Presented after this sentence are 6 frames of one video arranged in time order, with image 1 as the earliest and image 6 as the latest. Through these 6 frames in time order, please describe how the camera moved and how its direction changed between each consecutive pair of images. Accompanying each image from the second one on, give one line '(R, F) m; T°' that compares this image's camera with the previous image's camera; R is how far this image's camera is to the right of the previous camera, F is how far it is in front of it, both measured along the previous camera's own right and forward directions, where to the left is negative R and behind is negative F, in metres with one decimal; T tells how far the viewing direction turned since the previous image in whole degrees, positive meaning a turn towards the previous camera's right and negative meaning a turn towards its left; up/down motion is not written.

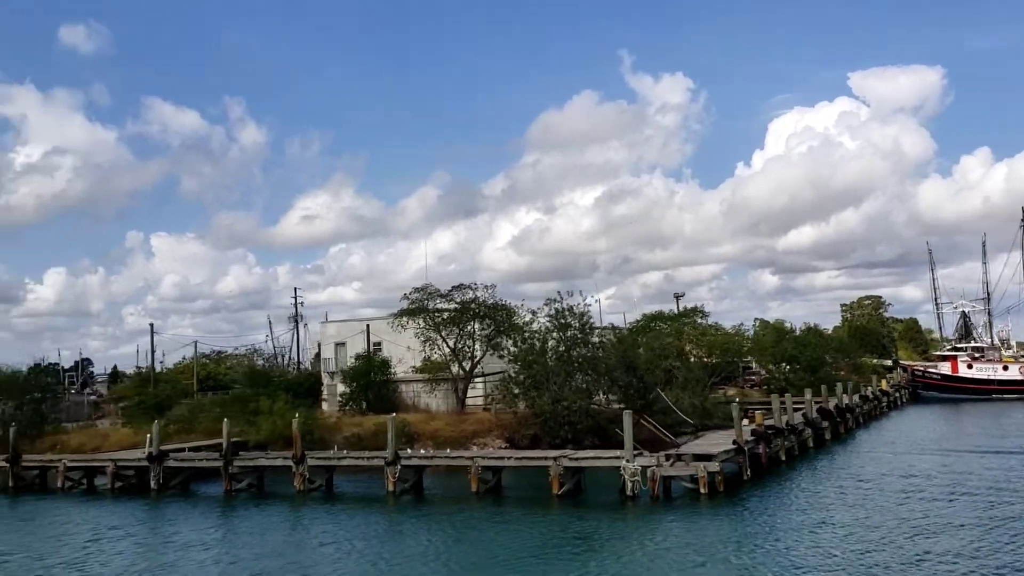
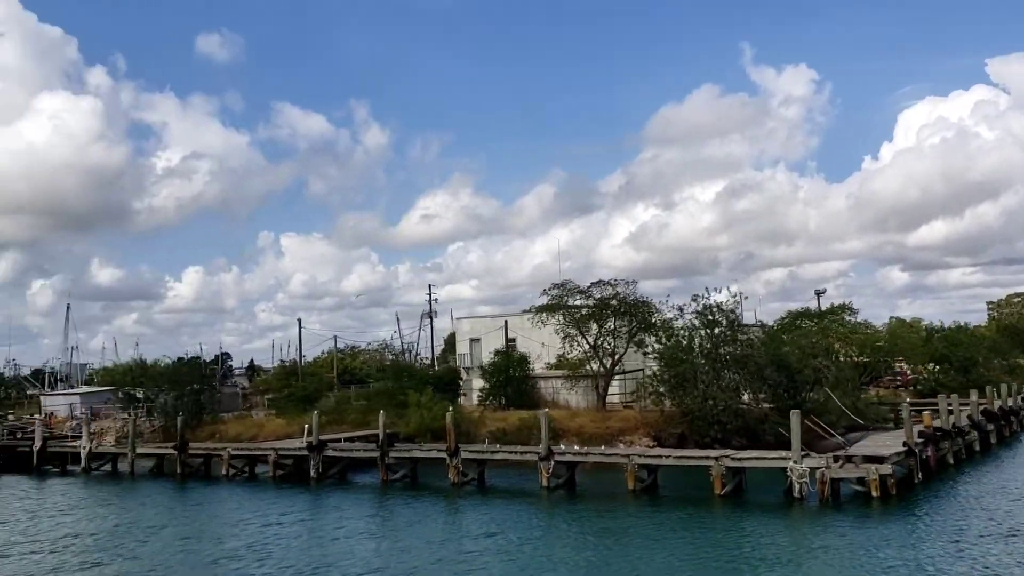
(-1.2, +0.3) m; -8°
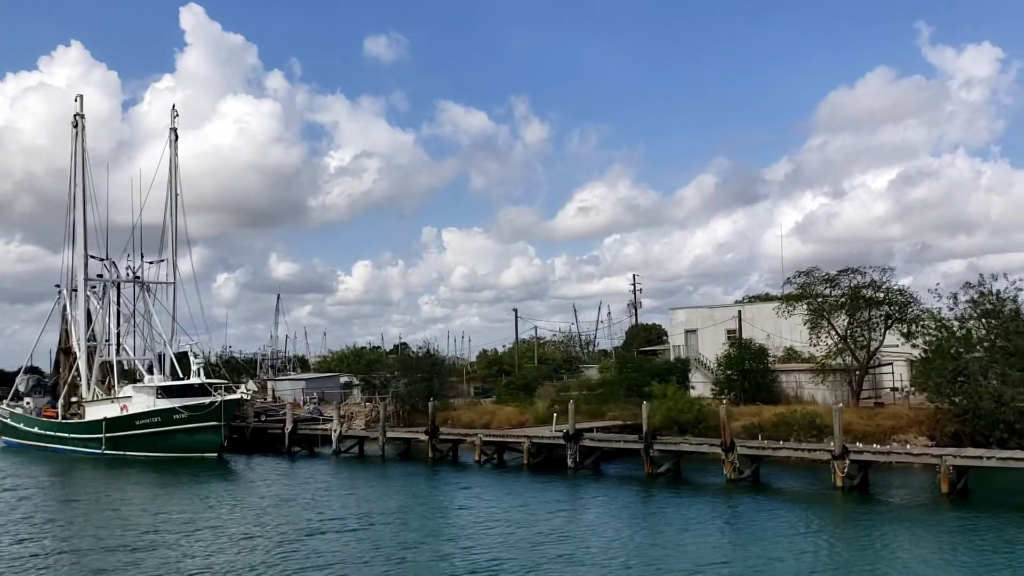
(-3.9, +0.7) m; -11°
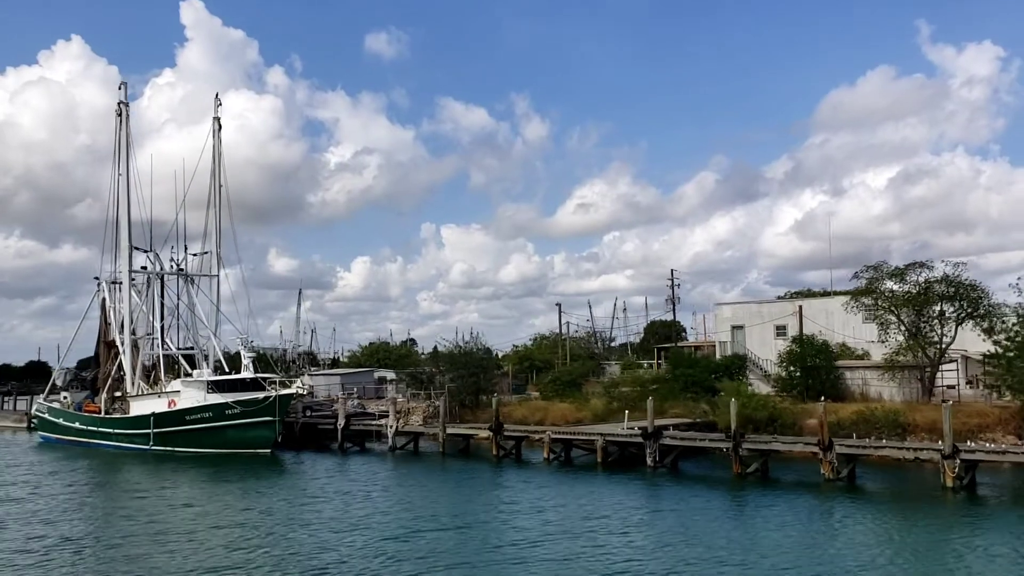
(-2.8, +1.0) m; 0°
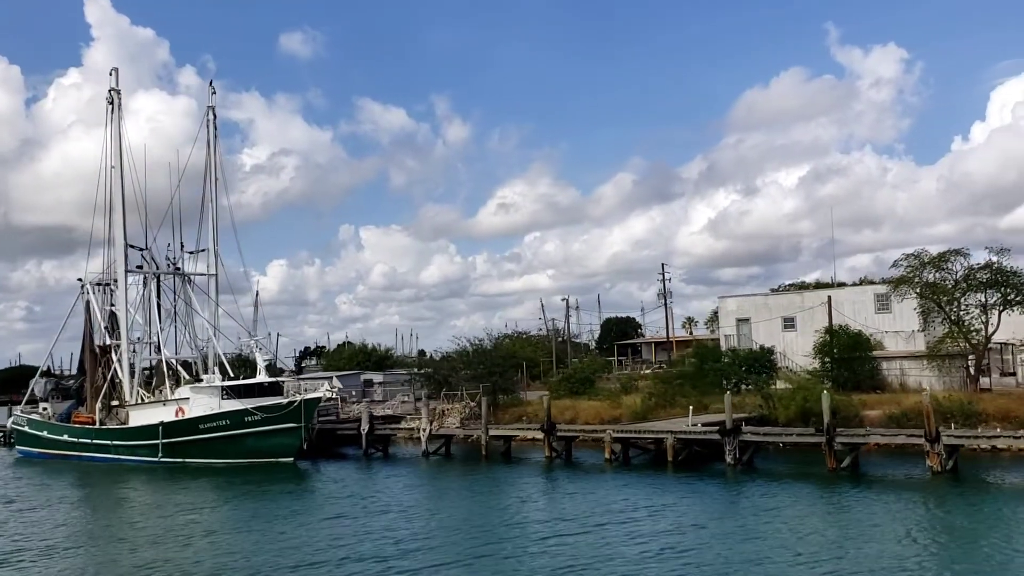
(-5.0, +2.2) m; +5°
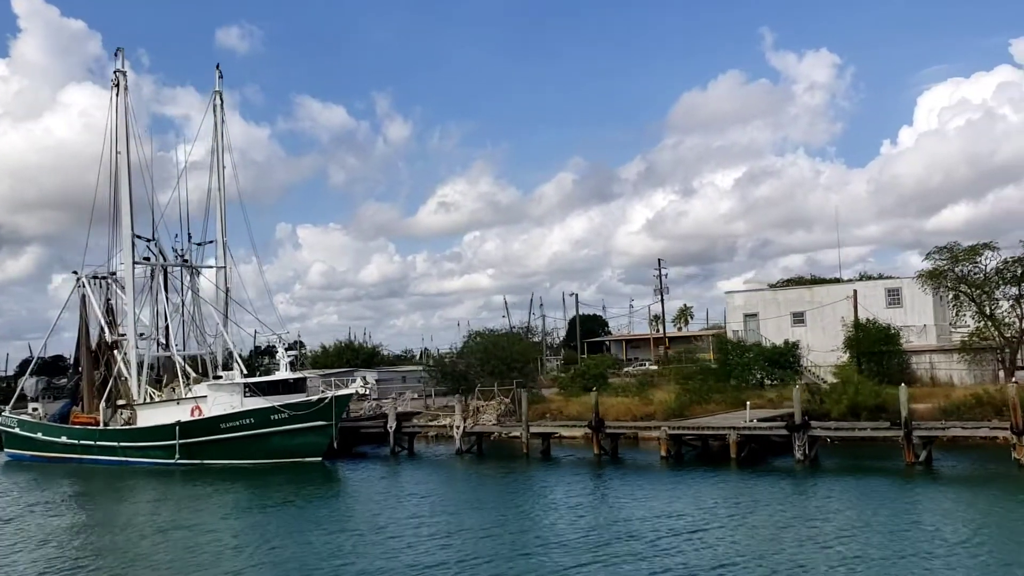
(-4.0, +1.4) m; +4°
